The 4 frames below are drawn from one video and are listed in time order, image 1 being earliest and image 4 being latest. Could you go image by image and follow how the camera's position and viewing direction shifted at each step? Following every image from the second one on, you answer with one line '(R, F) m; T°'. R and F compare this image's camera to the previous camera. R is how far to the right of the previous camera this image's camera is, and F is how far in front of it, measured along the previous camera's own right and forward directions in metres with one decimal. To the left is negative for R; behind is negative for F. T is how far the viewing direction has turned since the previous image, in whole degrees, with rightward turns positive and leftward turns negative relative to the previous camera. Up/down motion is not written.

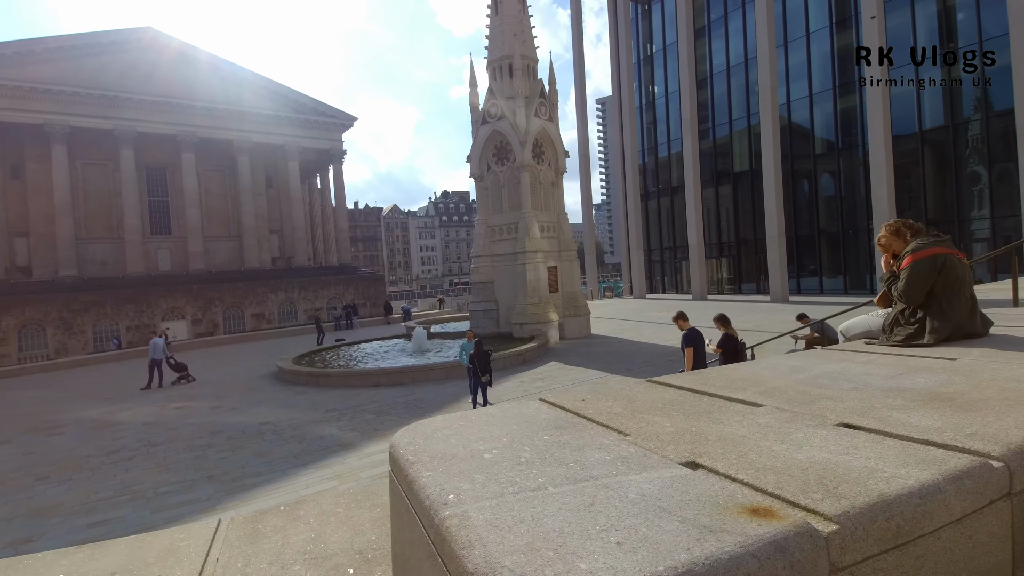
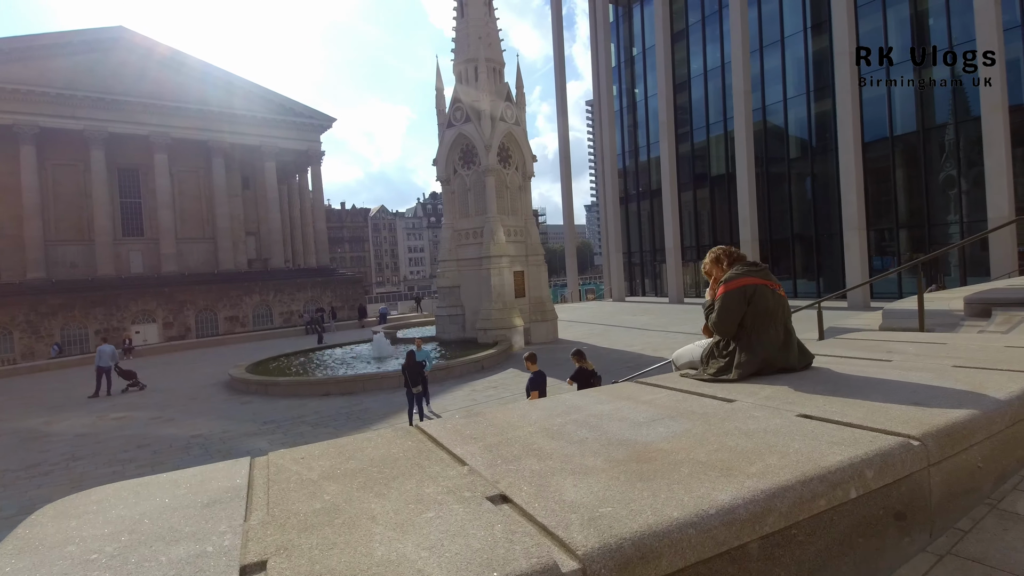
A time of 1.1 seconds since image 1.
(+0.9, +0.1) m; +1°
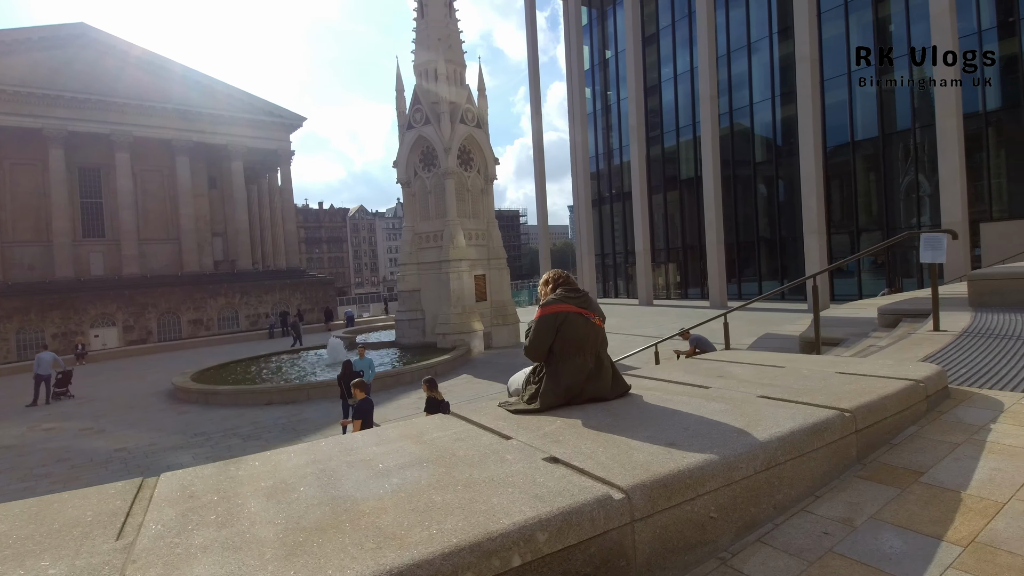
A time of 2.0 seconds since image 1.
(+0.8, +0.1) m; +2°
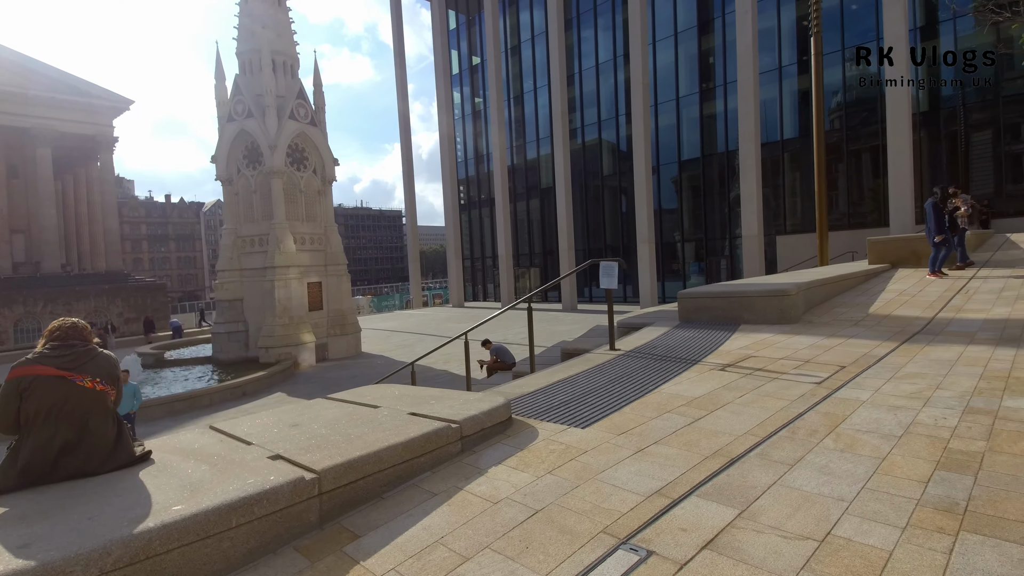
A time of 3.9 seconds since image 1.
(+1.5, 0.0) m; +12°
